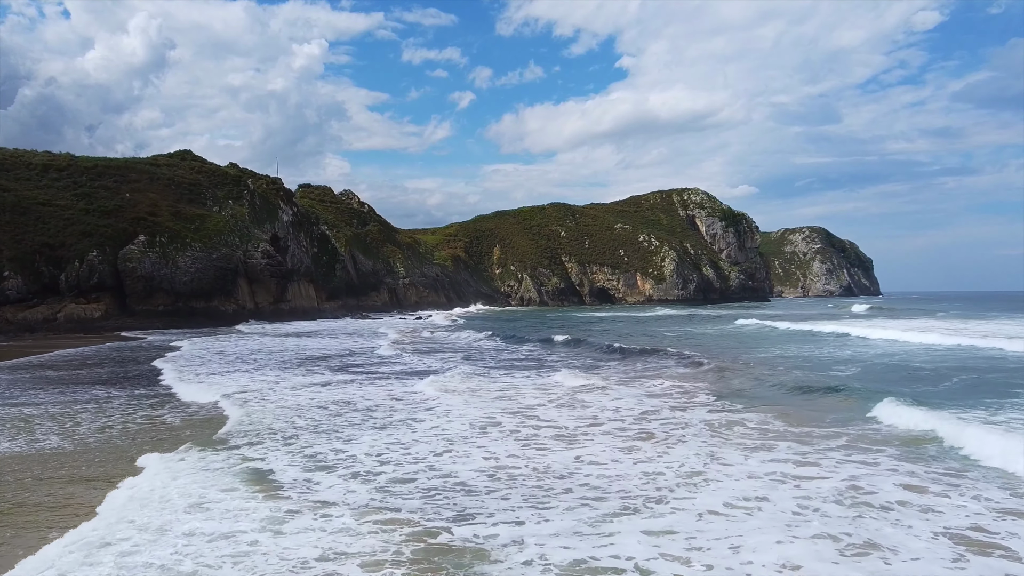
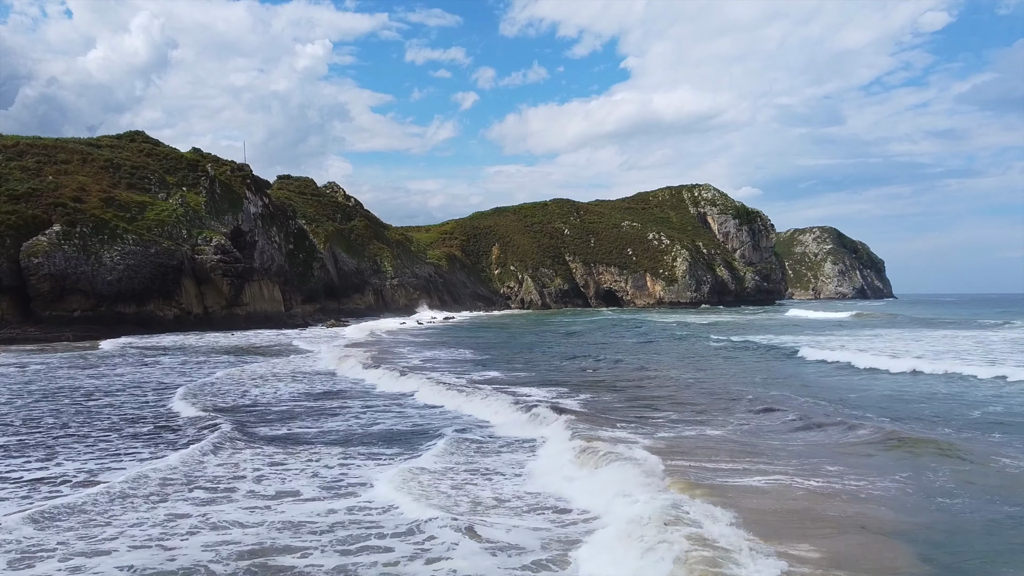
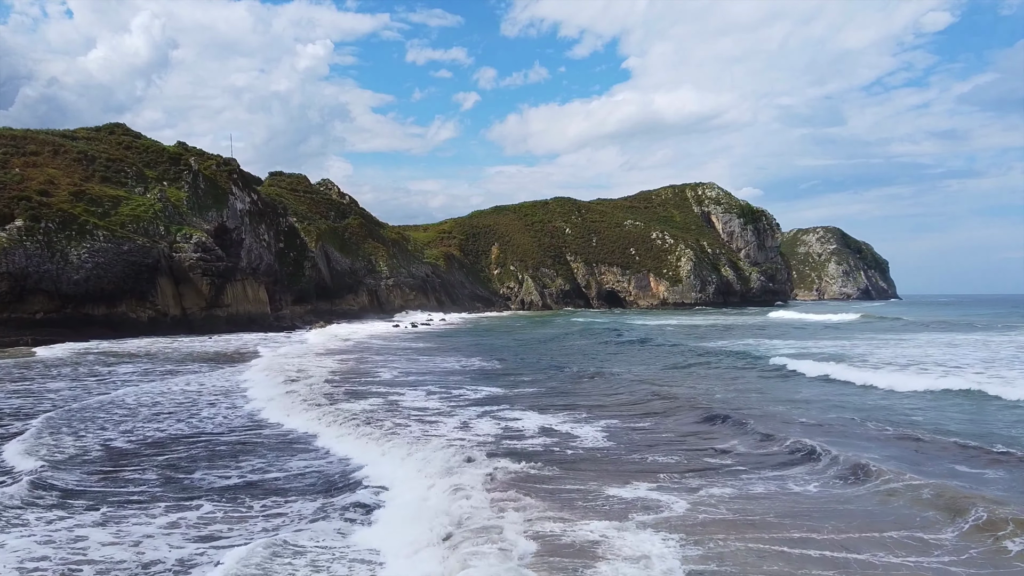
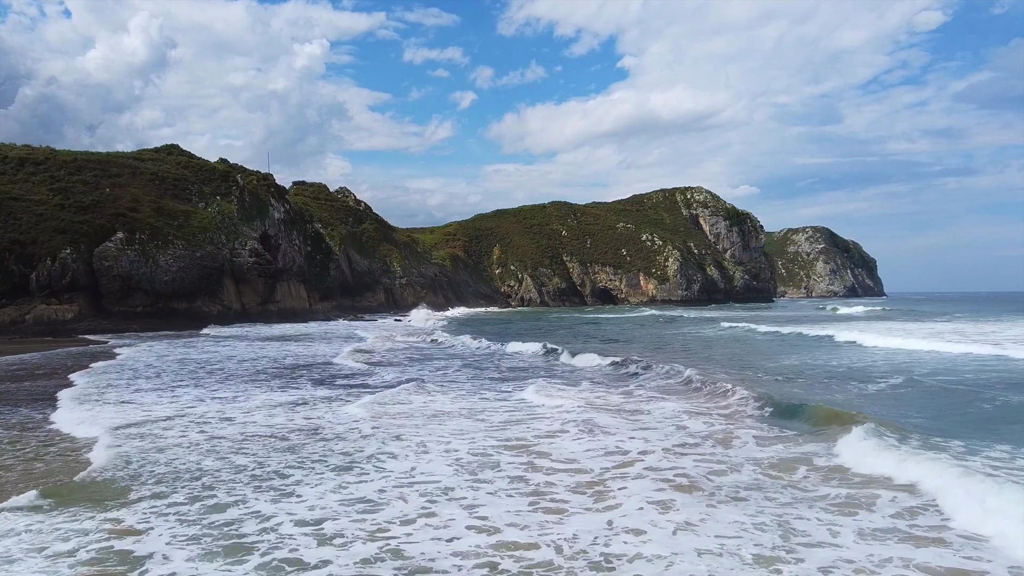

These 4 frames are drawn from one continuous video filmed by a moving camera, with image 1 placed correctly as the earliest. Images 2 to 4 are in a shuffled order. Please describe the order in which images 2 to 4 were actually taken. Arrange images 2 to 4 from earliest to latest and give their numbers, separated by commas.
4, 2, 3
